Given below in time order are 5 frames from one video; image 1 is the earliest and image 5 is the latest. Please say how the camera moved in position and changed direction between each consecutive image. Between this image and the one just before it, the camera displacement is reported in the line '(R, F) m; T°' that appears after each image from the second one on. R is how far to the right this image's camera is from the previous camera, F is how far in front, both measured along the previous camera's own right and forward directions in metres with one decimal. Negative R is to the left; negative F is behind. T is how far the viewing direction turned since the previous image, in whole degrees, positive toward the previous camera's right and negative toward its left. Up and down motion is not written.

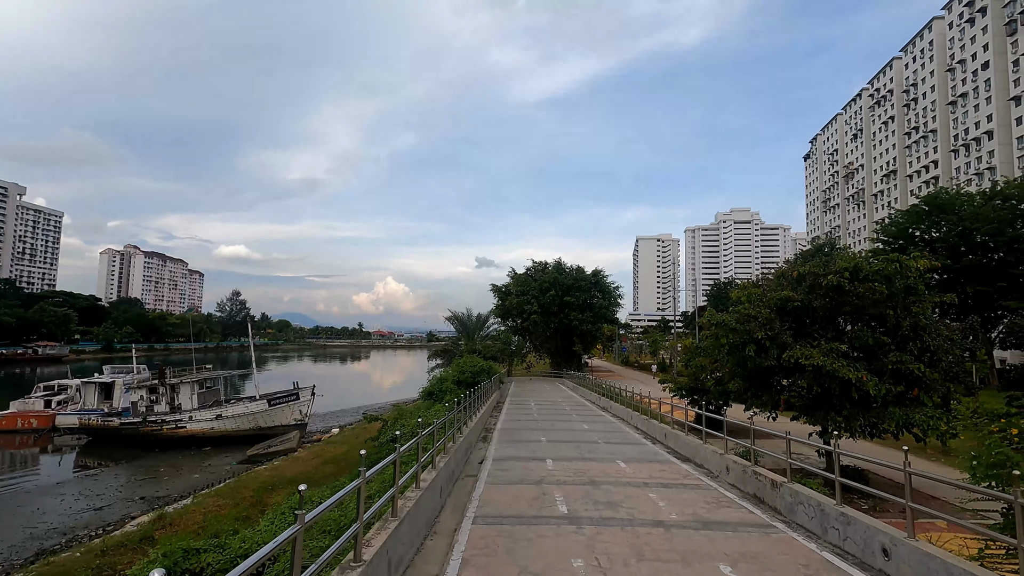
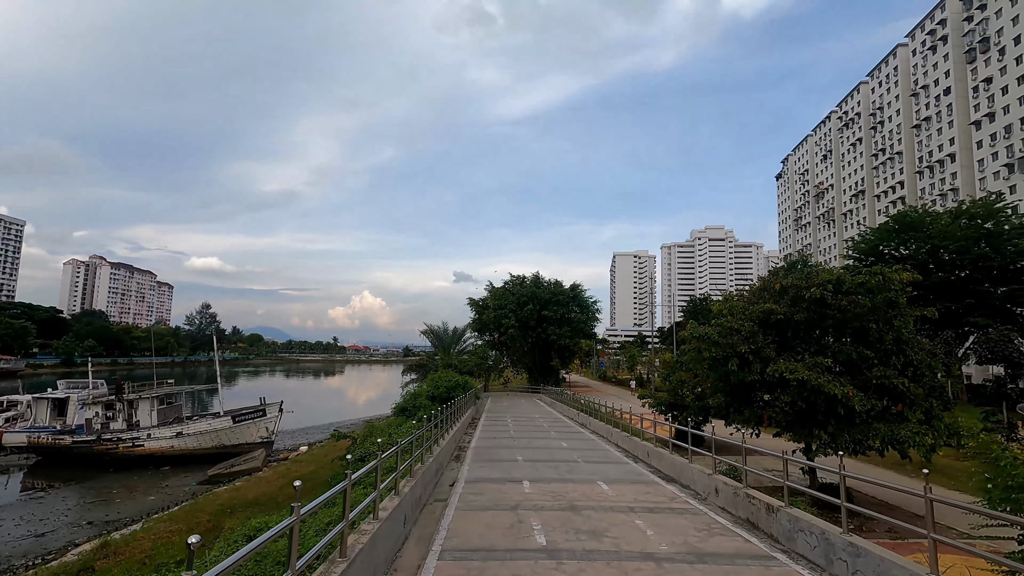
(0.0, +0.5) m; +2°
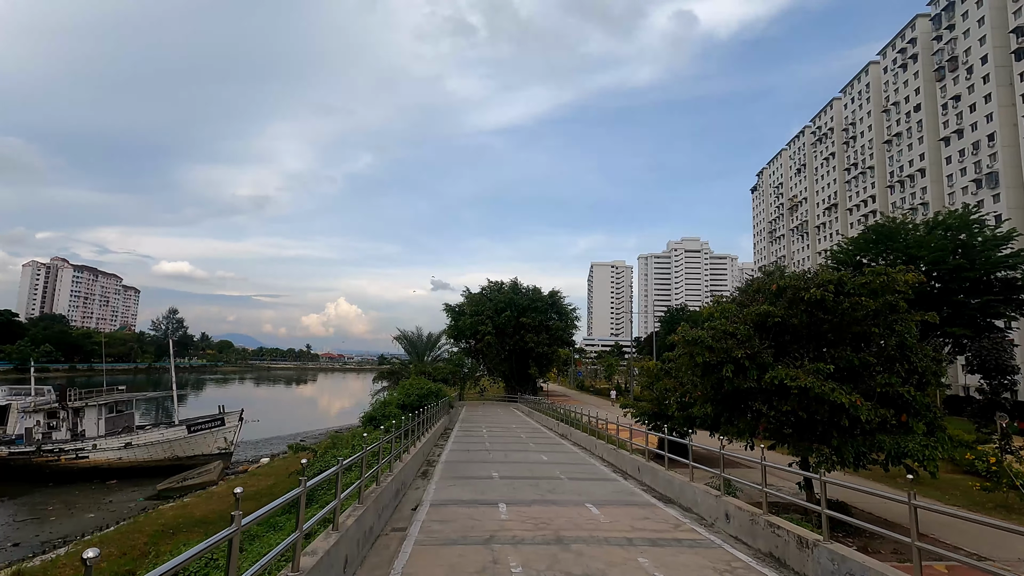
(0.0, +1.1) m; +2°
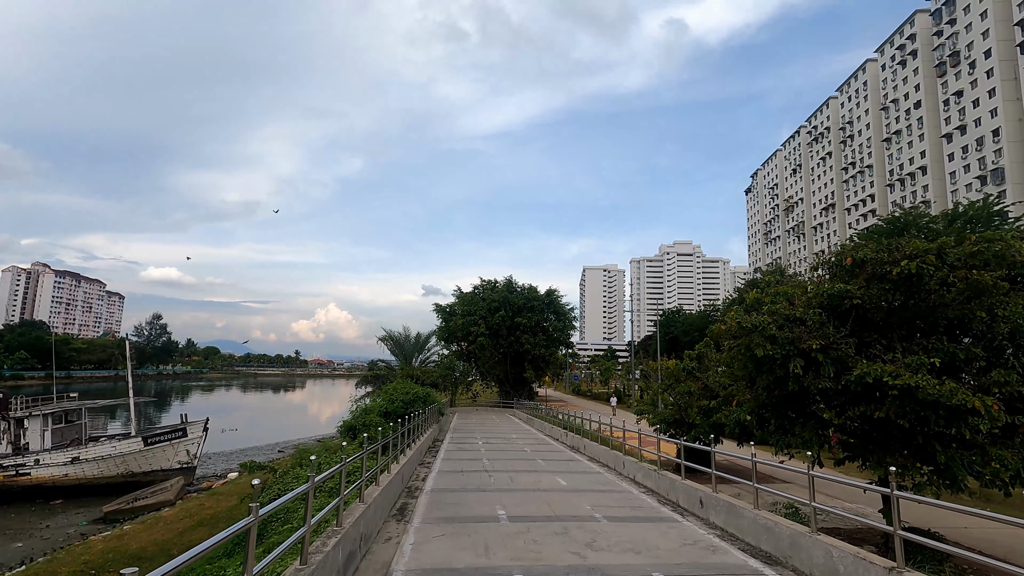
(-0.2, +2.5) m; +1°
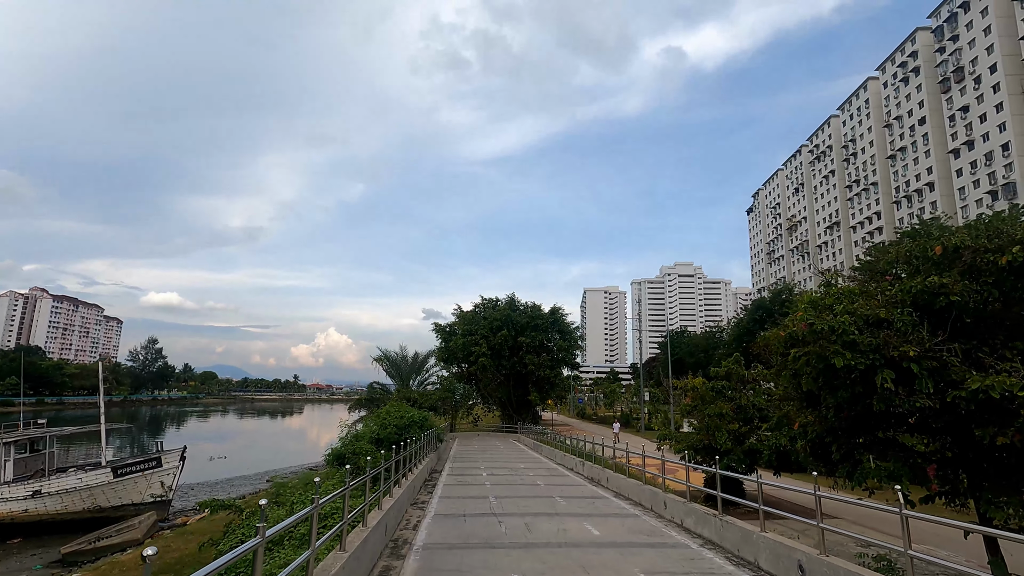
(-0.2, +1.7) m; 0°
